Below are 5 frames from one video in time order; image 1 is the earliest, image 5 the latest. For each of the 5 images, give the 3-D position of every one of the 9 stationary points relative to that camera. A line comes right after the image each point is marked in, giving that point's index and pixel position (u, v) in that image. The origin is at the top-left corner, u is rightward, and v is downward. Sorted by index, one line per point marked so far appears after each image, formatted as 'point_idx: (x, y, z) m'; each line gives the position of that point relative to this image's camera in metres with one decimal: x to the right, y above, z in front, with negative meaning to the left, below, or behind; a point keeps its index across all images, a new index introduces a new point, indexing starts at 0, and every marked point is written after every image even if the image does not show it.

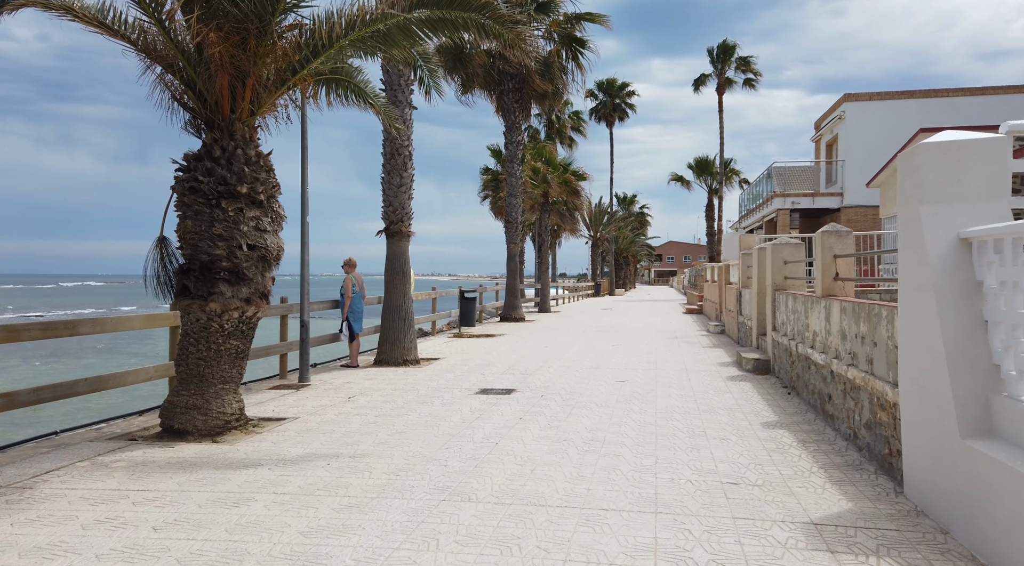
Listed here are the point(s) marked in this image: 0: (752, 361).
0: (+3.4, -1.1, +10.6) m
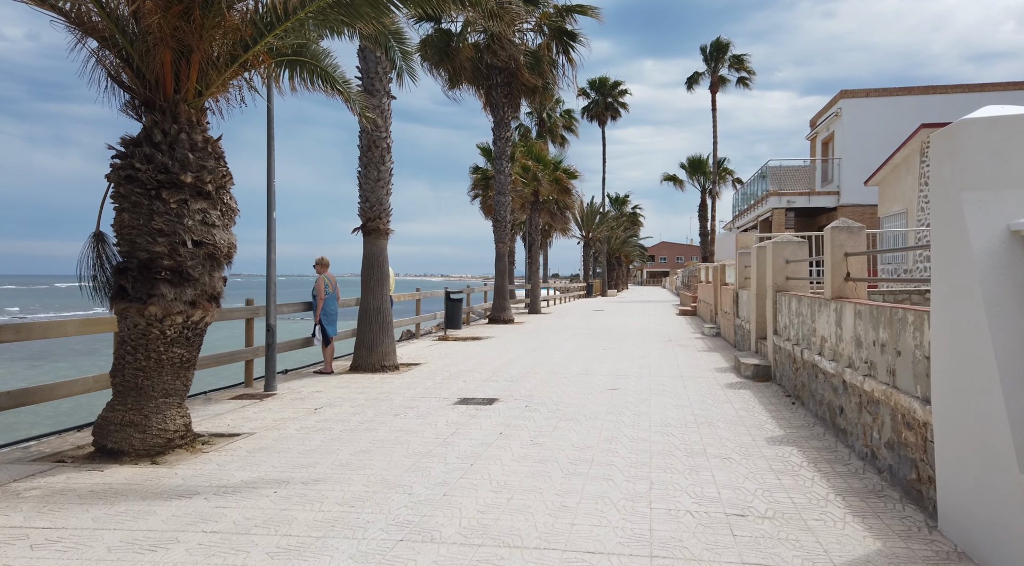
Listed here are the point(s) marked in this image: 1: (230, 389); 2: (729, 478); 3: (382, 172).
0: (+3.2, -1.1, +9.9) m
1: (-3.4, -1.3, +9.0) m
2: (+1.5, -1.4, +5.2) m
3: (-2.0, +1.7, +11.1) m
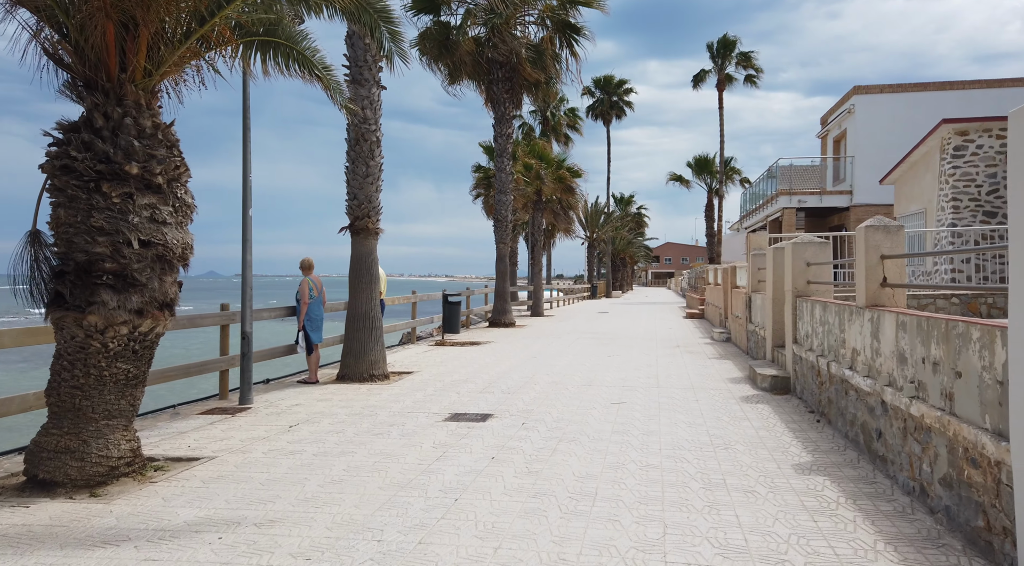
0: (+3.2, -1.2, +9.1) m
1: (-3.4, -1.3, +8.2) m
2: (+1.5, -1.4, +4.4) m
3: (-2.0, +1.6, +10.3) m
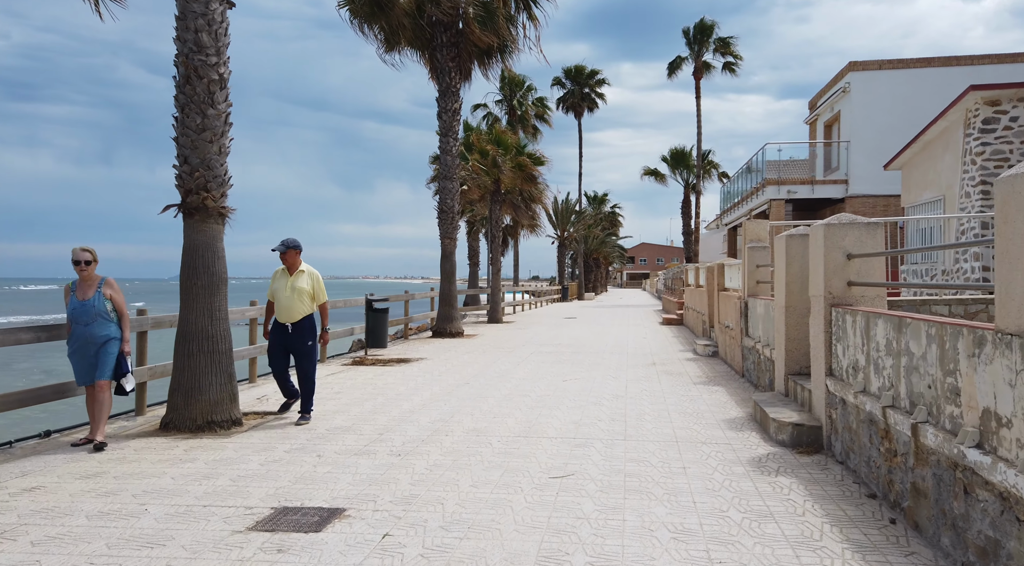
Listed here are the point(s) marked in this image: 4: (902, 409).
0: (+2.3, -1.2, +6.1) m
1: (-4.3, -1.4, +5.0) m
2: (+0.7, -1.4, +1.3) m
3: (-2.9, +1.6, +7.1) m
4: (+2.3, -0.7, +4.3) m
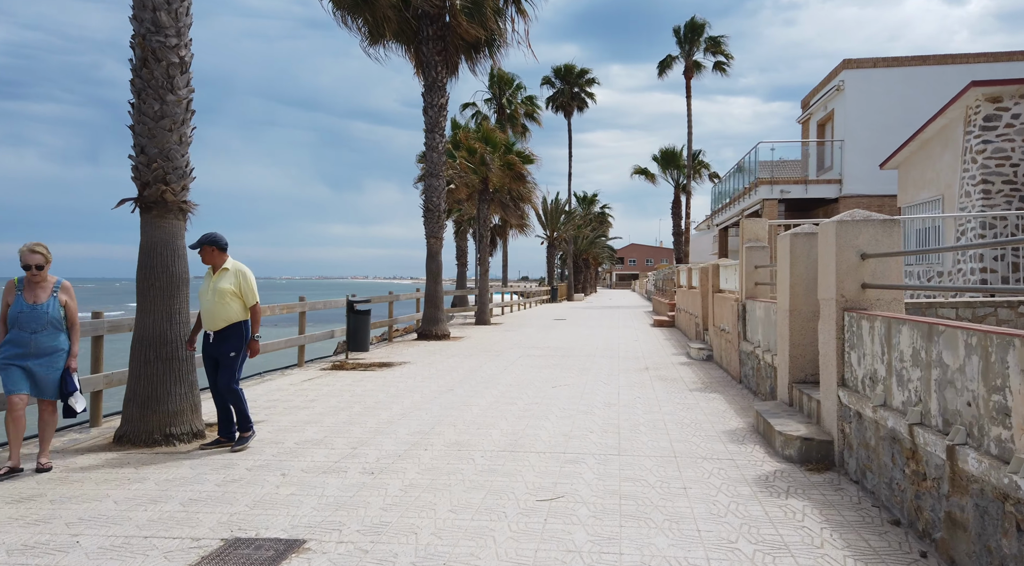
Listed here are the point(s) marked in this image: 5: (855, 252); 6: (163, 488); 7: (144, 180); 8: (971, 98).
0: (+2.2, -1.2, +5.6) m
1: (-4.4, -1.4, +4.4) m
2: (+0.7, -1.4, +0.8) m
3: (-3.0, +1.6, +6.6) m
4: (+2.2, -0.8, +3.9) m
5: (+2.5, +0.2, +5.5) m
6: (-2.4, -1.4, +5.1) m
7: (-3.2, +0.9, +6.5) m
8: (+8.4, +3.4, +13.6) m
